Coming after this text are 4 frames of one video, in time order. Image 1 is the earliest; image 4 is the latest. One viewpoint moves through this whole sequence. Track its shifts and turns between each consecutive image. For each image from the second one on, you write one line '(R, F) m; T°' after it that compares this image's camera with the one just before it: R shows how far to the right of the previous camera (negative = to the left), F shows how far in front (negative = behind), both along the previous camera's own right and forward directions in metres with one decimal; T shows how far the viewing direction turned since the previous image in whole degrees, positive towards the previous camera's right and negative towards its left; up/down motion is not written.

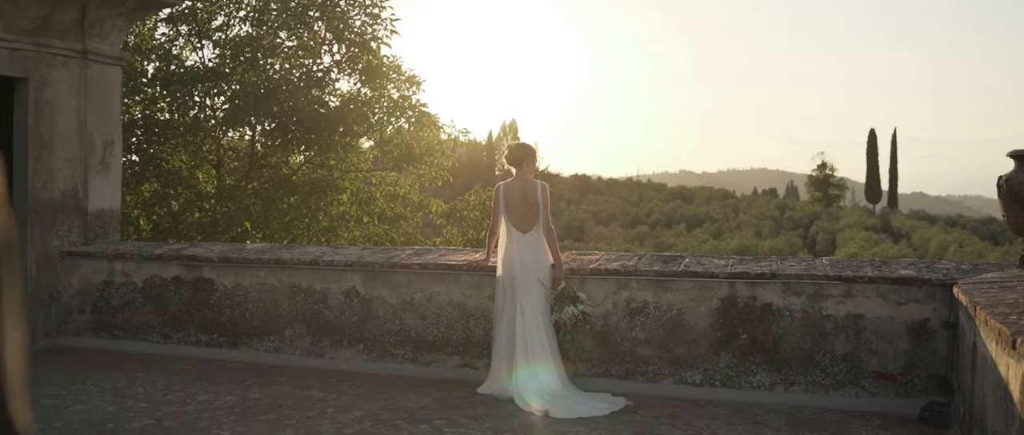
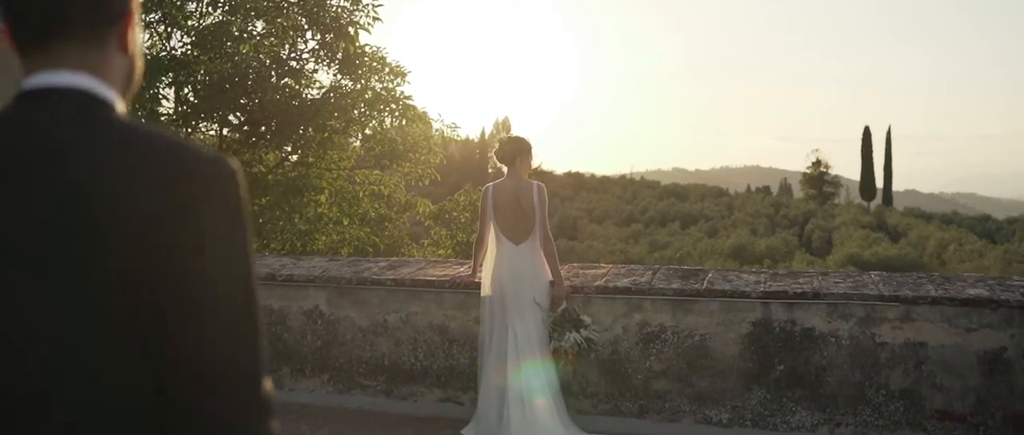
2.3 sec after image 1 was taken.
(0.0, +1.0) m; 0°
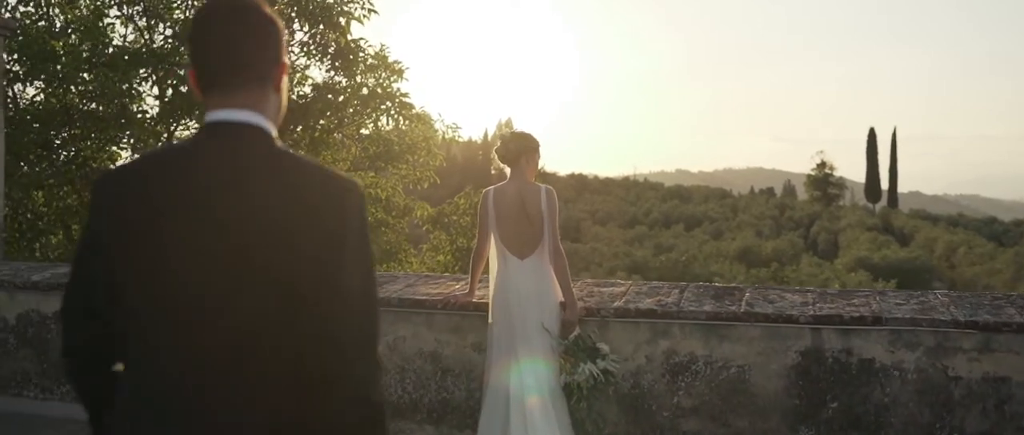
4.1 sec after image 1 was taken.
(0.0, +0.8) m; 0°
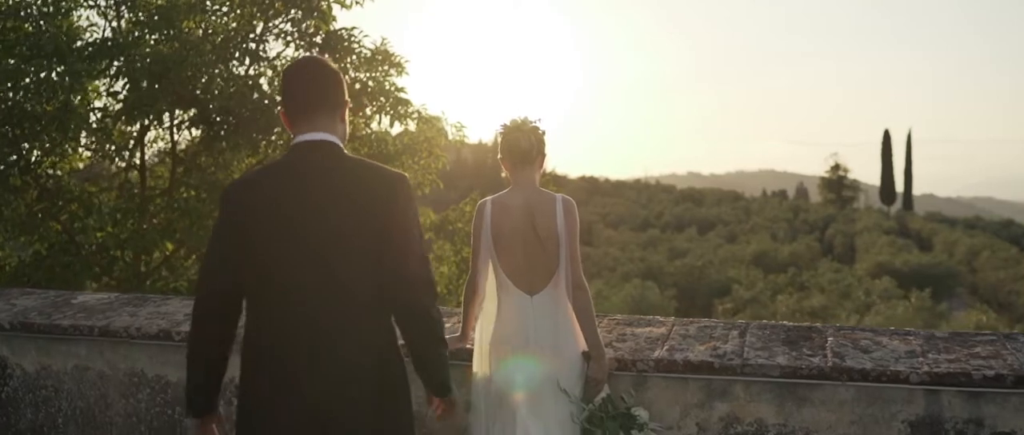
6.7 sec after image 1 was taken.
(0.0, +1.1) m; -1°
